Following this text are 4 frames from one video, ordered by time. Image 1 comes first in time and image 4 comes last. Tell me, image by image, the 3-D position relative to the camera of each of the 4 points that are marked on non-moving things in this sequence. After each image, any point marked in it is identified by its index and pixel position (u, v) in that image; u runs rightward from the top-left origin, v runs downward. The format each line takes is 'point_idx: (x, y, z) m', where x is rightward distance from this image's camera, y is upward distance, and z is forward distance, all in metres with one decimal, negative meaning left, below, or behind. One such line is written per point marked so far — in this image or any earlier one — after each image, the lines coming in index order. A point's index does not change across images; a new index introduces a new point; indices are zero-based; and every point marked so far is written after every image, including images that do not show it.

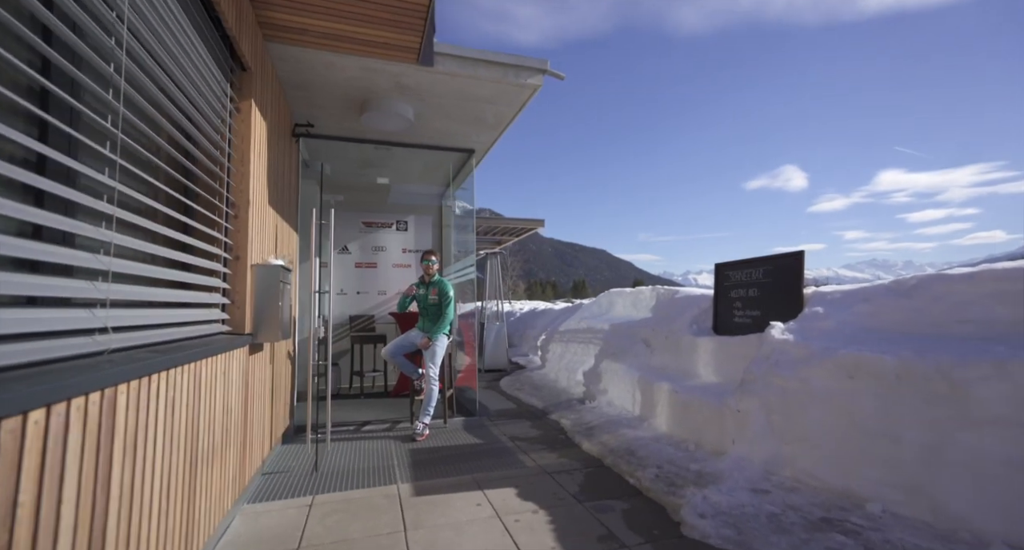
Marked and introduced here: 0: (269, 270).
0: (-1.7, 0.0, +2.9) m
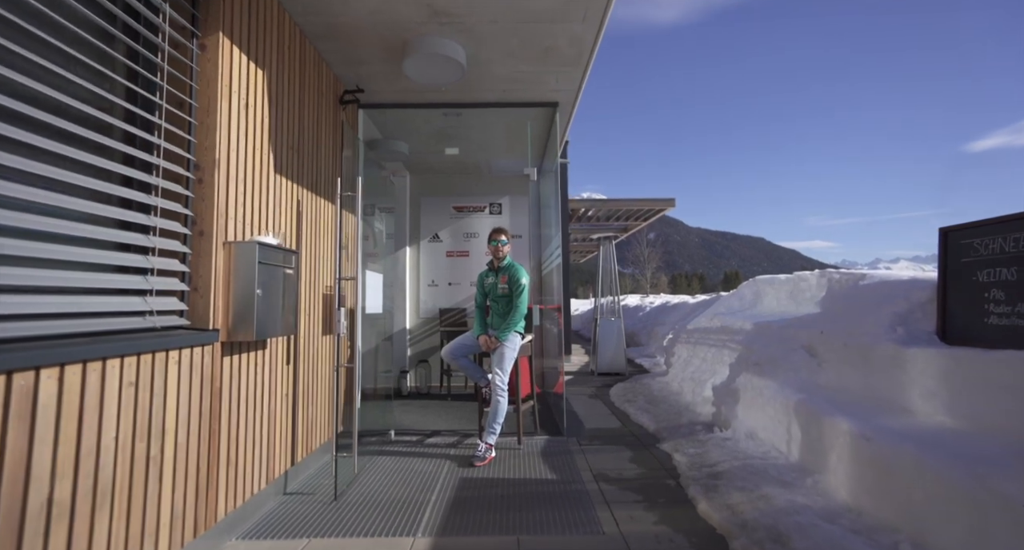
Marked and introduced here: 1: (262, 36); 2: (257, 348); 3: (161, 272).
0: (-1.5, +0.1, +2.3) m
1: (-1.6, +1.5, +2.6) m
2: (-1.6, -0.5, +2.6) m
3: (-1.7, 0.0, +2.1) m
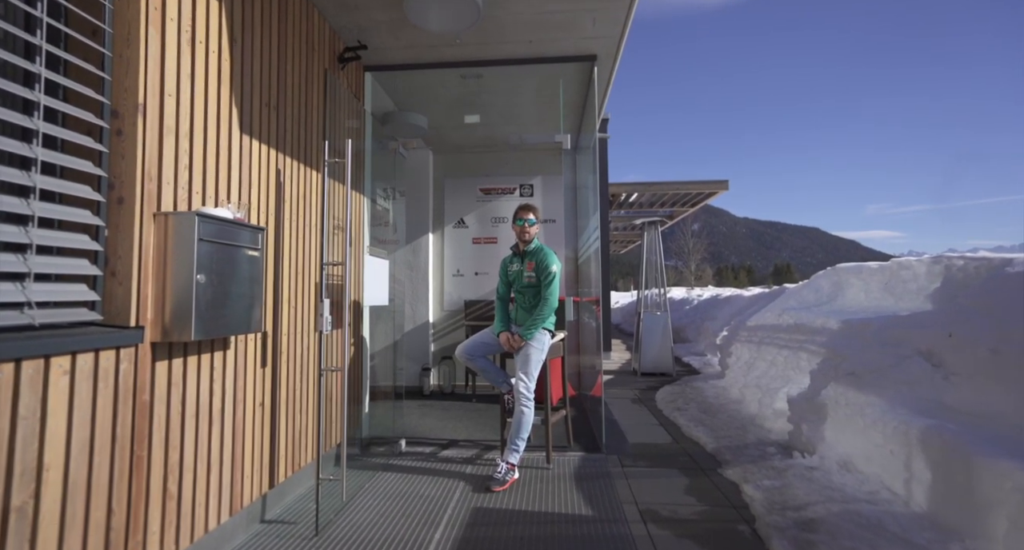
0: (-1.4, +0.2, +1.8) m
1: (-1.5, +1.6, +2.1) m
2: (-1.5, -0.4, +2.1) m
3: (-1.7, +0.1, +1.6) m
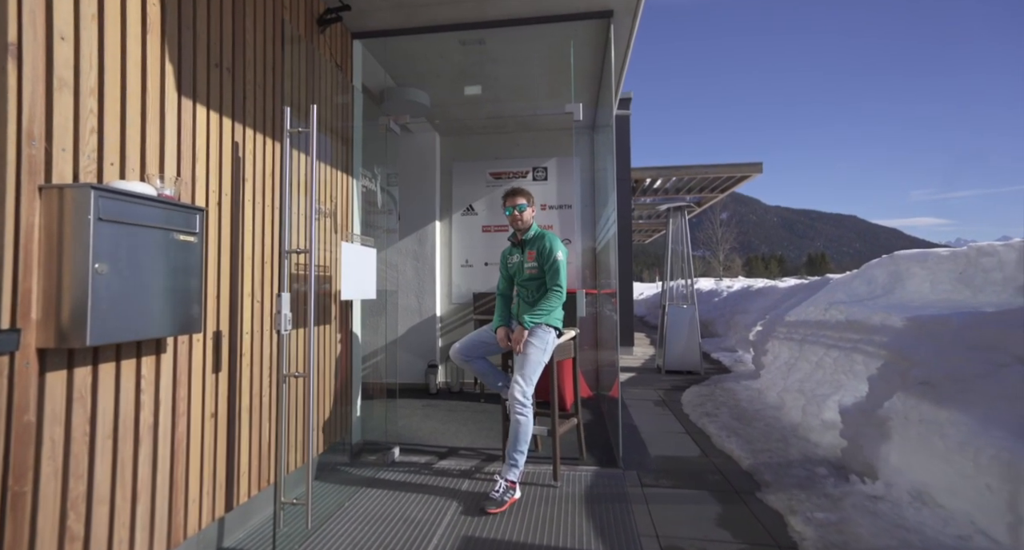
0: (-1.5, +0.3, +1.4) m
1: (-1.5, +1.6, +1.7) m
2: (-1.5, -0.3, +1.7) m
3: (-1.7, +0.1, +1.2) m
